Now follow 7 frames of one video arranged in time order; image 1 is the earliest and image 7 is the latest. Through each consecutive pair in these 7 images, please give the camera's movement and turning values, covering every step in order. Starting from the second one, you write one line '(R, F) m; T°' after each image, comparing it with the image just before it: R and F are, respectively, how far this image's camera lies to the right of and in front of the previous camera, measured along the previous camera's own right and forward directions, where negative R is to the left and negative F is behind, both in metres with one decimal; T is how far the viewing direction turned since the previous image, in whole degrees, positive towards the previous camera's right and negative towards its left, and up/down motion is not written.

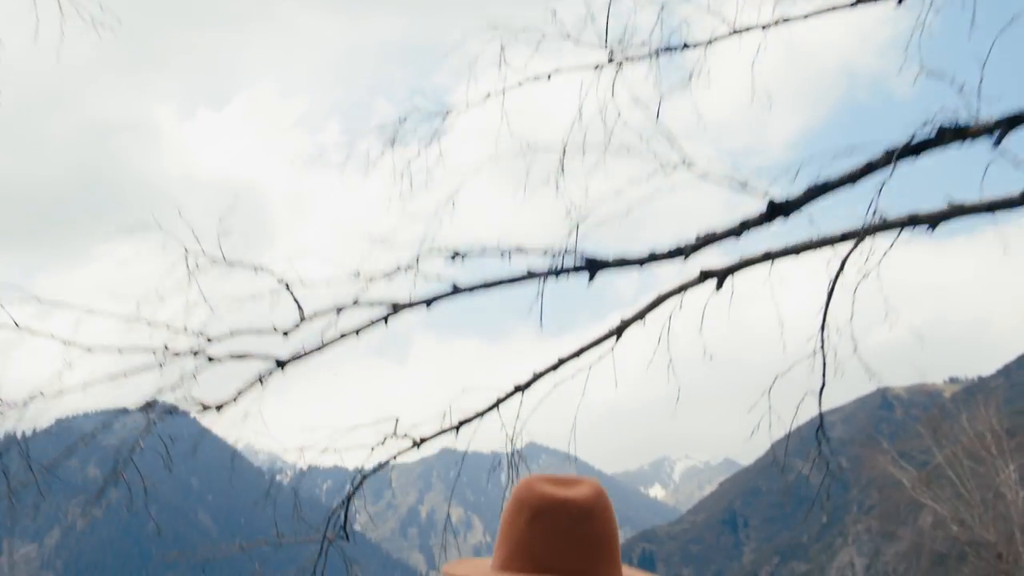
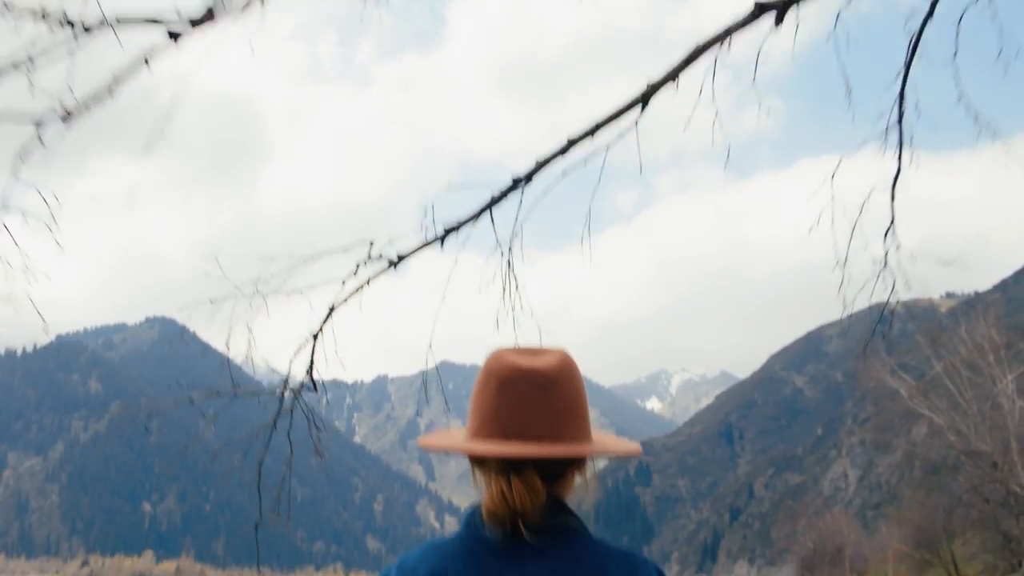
(0.0, +0.2) m; 0°
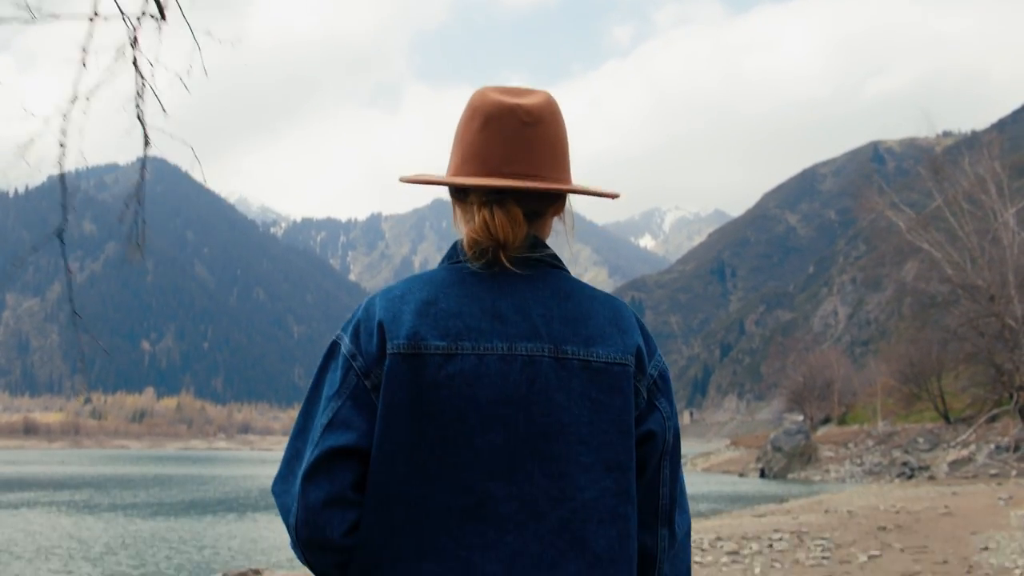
(0.0, +0.4) m; 0°
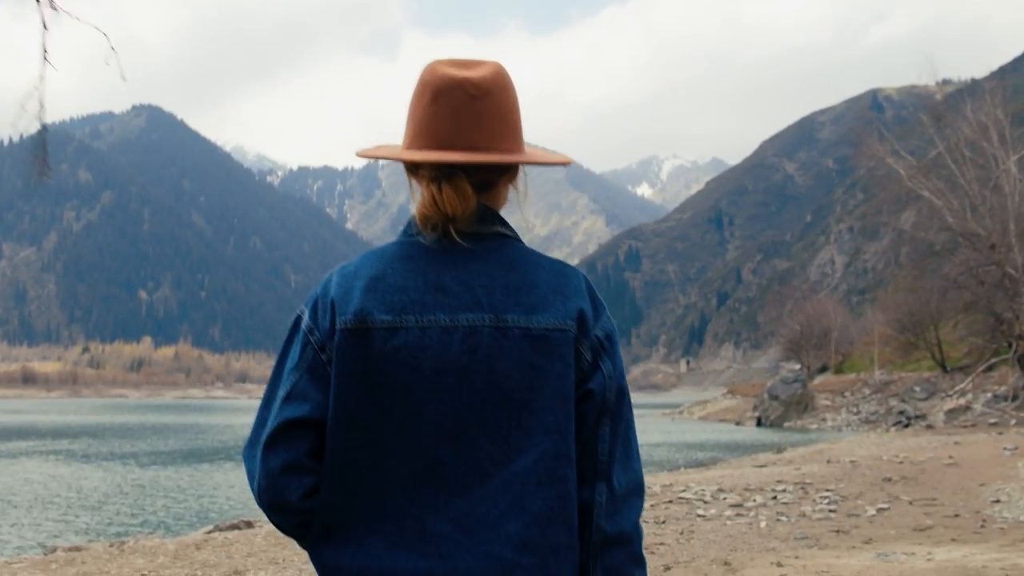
(0.0, +0.2) m; 0°
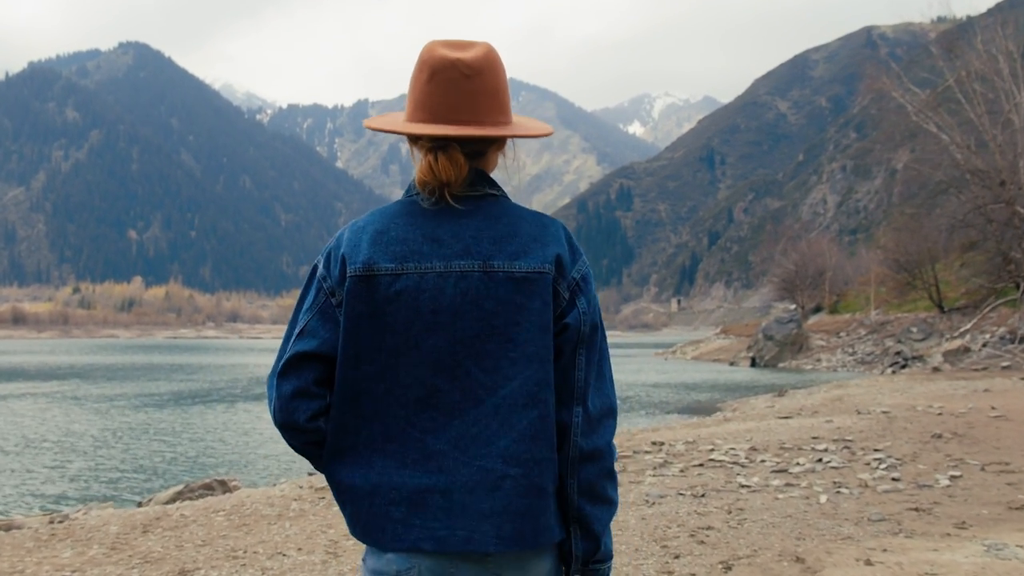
(-0.1, +0.8) m; 0°
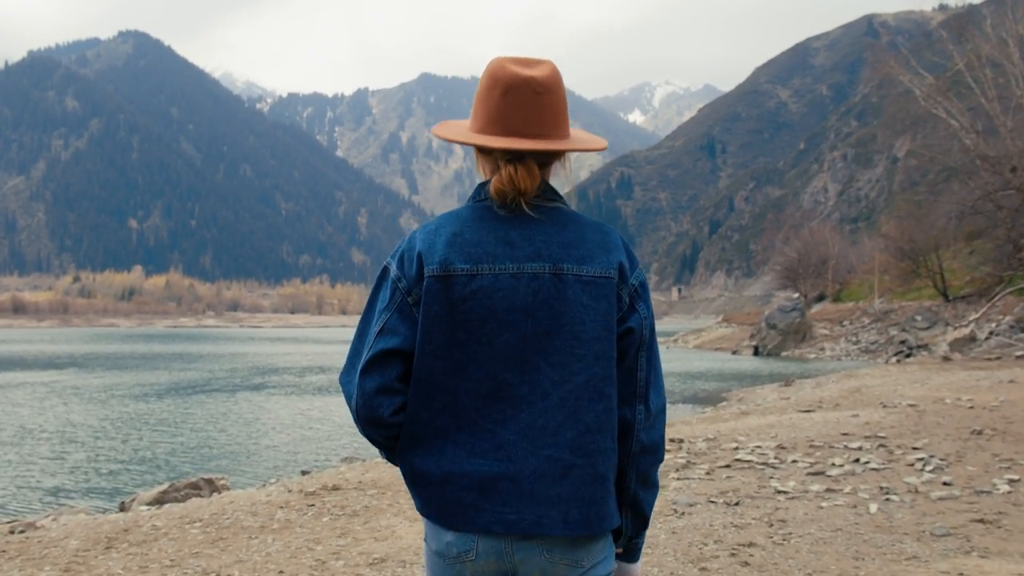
(0.0, +0.4) m; 0°
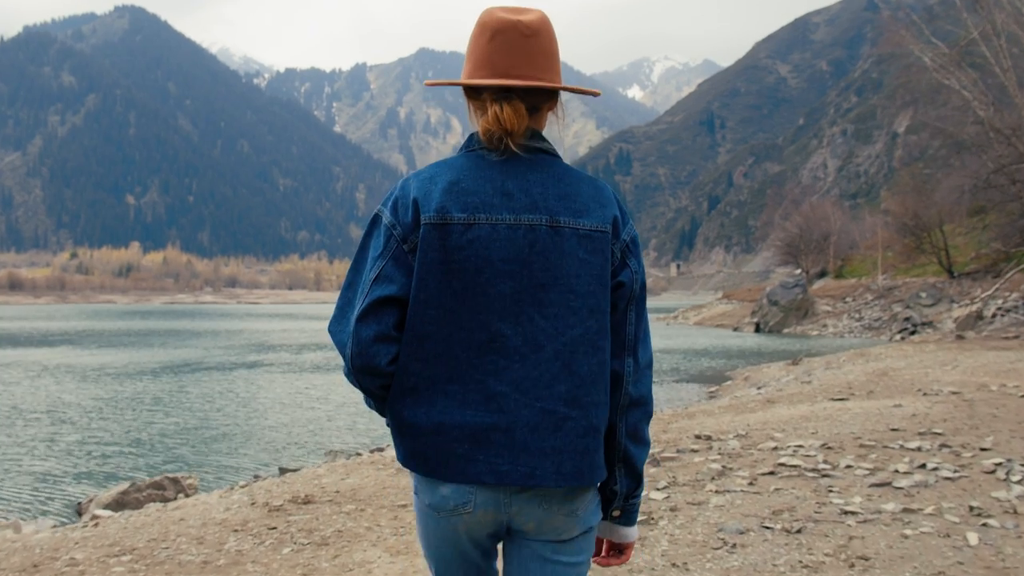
(0.0, +0.7) m; 0°
